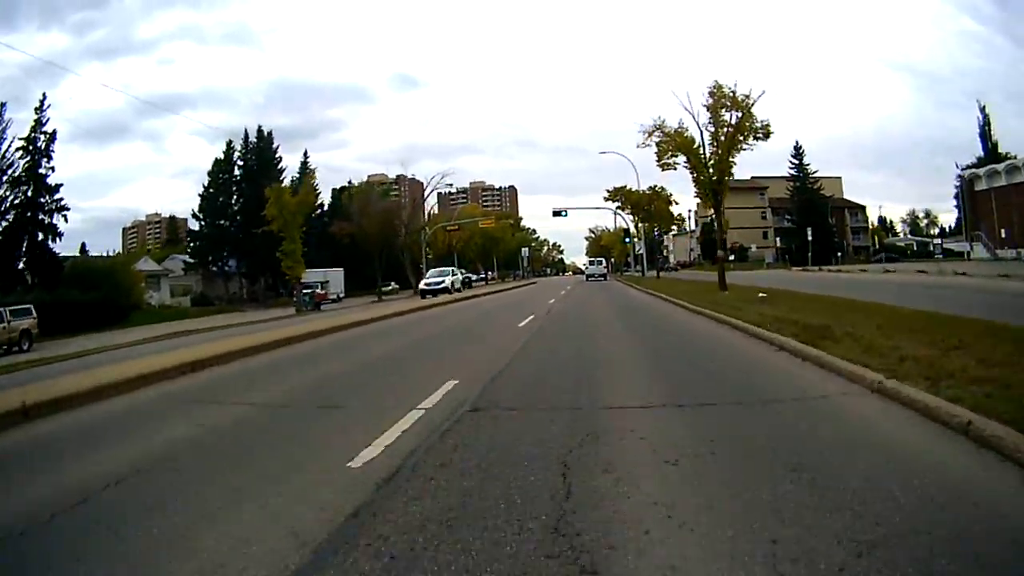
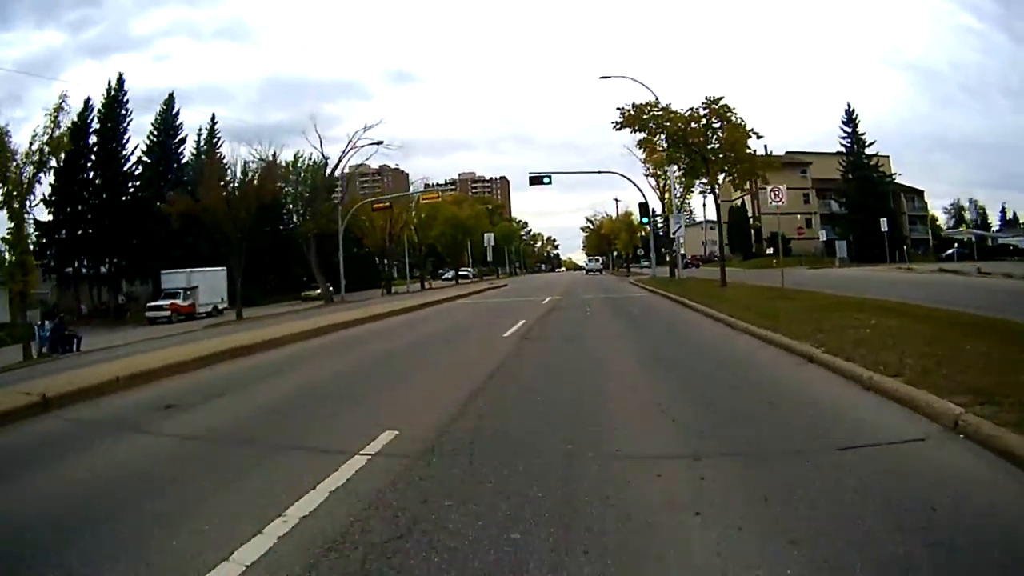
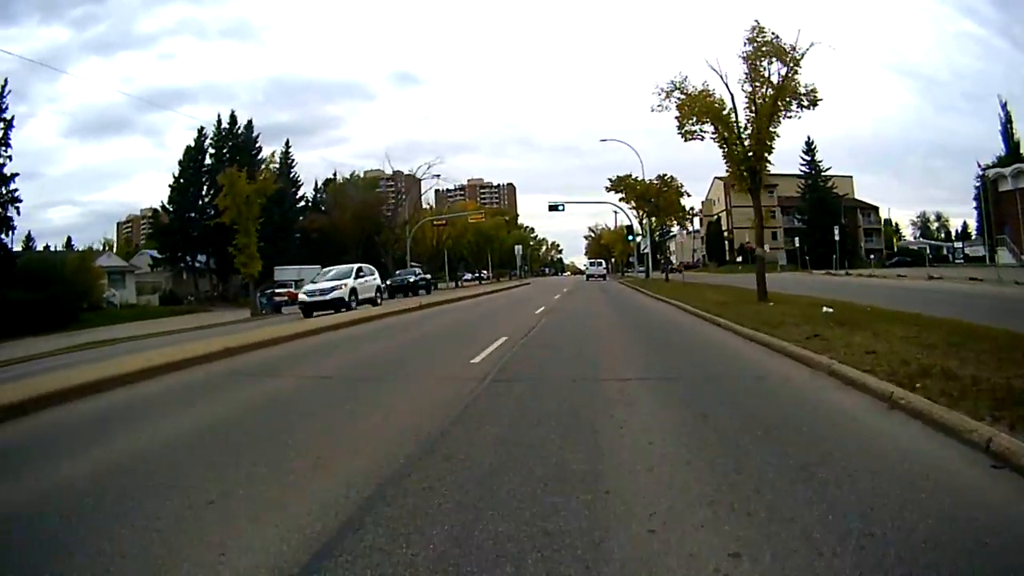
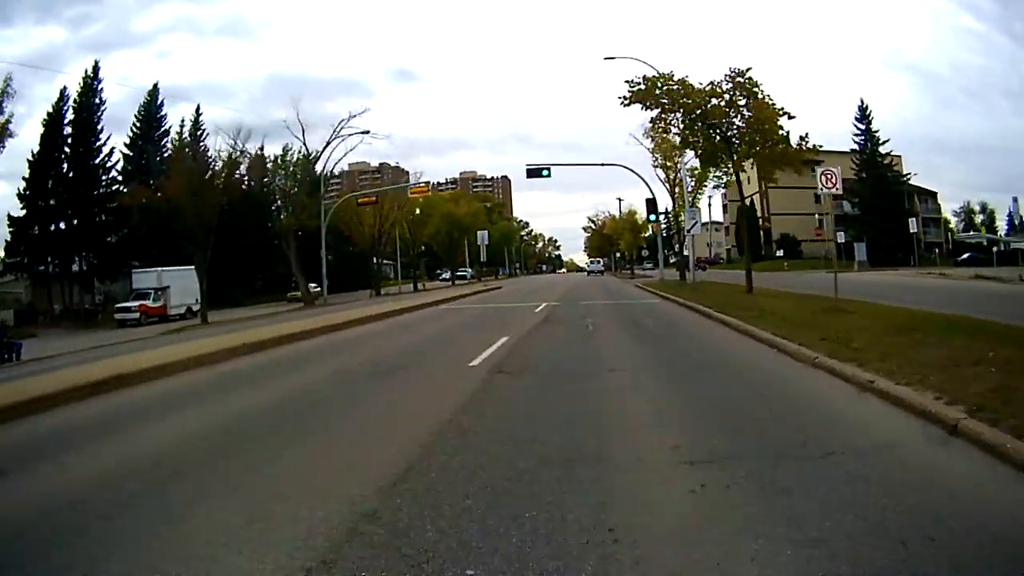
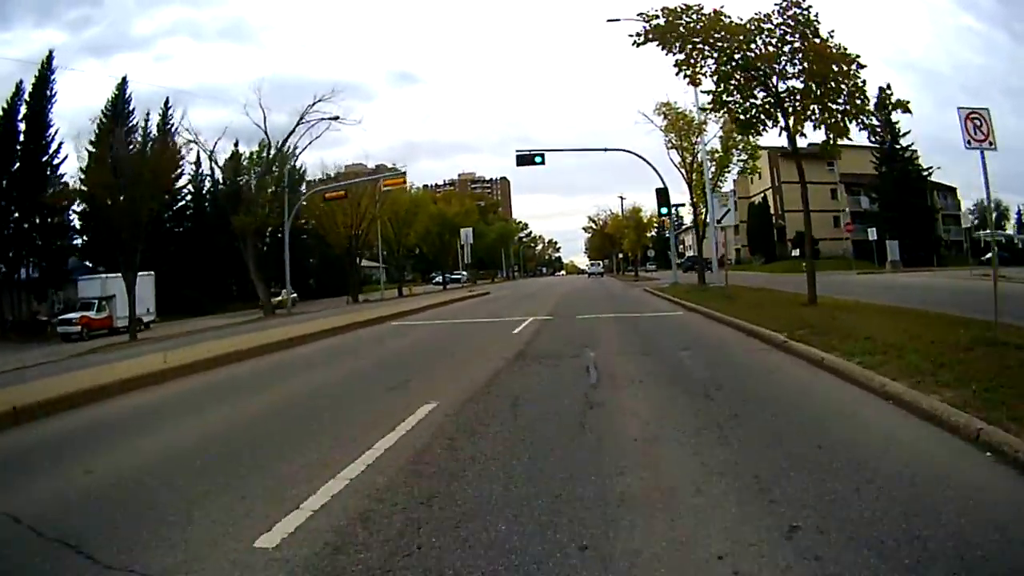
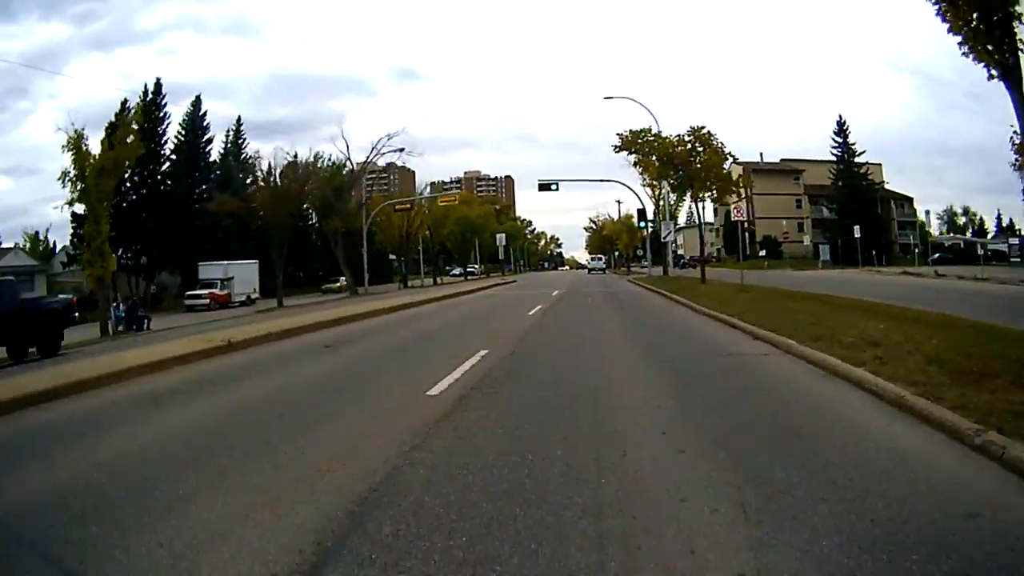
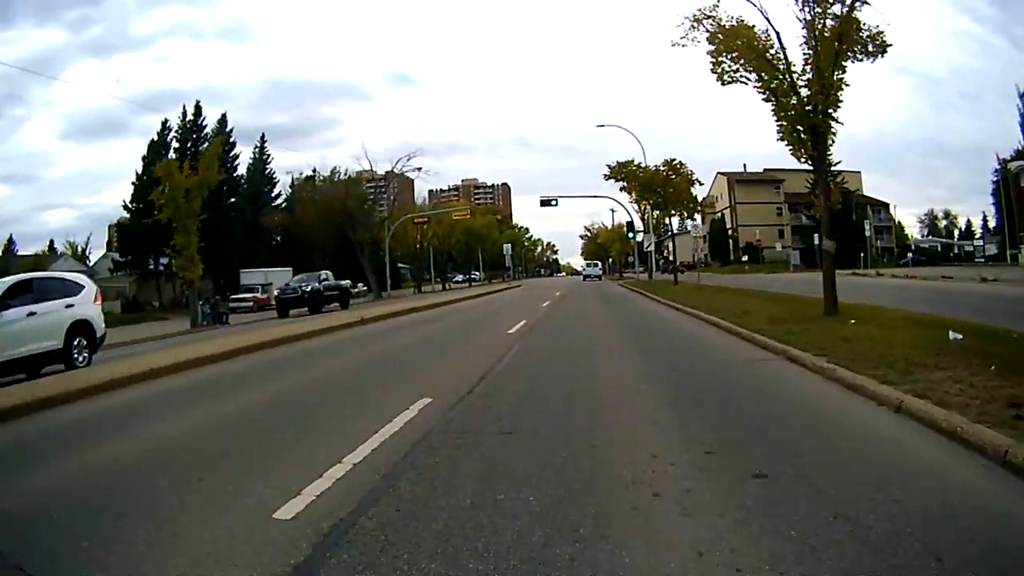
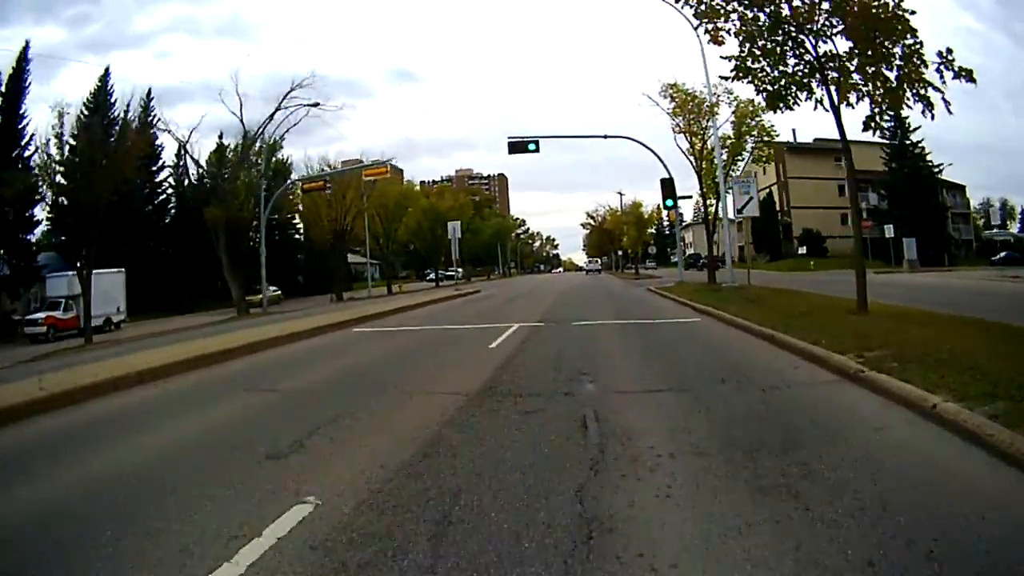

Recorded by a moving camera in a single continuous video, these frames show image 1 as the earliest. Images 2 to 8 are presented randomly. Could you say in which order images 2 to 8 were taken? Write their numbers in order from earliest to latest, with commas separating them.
3, 7, 6, 2, 4, 5, 8
